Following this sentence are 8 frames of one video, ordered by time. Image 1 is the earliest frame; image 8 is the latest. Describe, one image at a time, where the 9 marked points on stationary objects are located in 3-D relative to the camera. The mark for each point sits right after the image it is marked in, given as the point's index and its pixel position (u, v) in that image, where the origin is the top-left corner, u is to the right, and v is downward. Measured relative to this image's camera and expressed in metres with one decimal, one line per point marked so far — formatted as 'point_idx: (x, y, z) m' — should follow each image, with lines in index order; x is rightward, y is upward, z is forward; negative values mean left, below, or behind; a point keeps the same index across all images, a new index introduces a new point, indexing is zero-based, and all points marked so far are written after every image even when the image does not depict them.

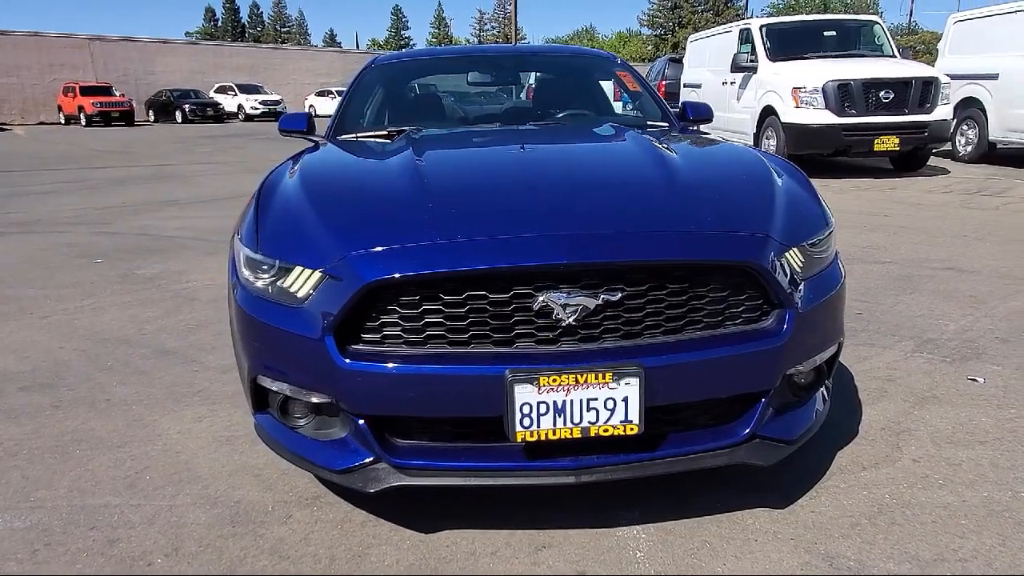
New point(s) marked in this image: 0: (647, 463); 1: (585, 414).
0: (+0.4, -0.5, +2.3) m
1: (+0.2, -0.3, +2.2) m
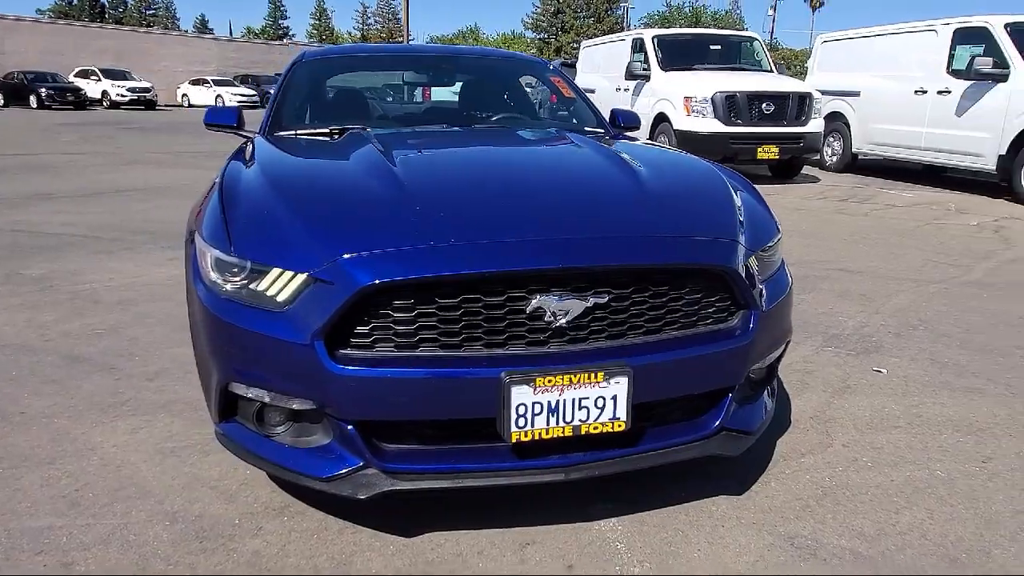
0: (+0.4, -0.5, +2.4) m
1: (+0.2, -0.4, +2.3) m
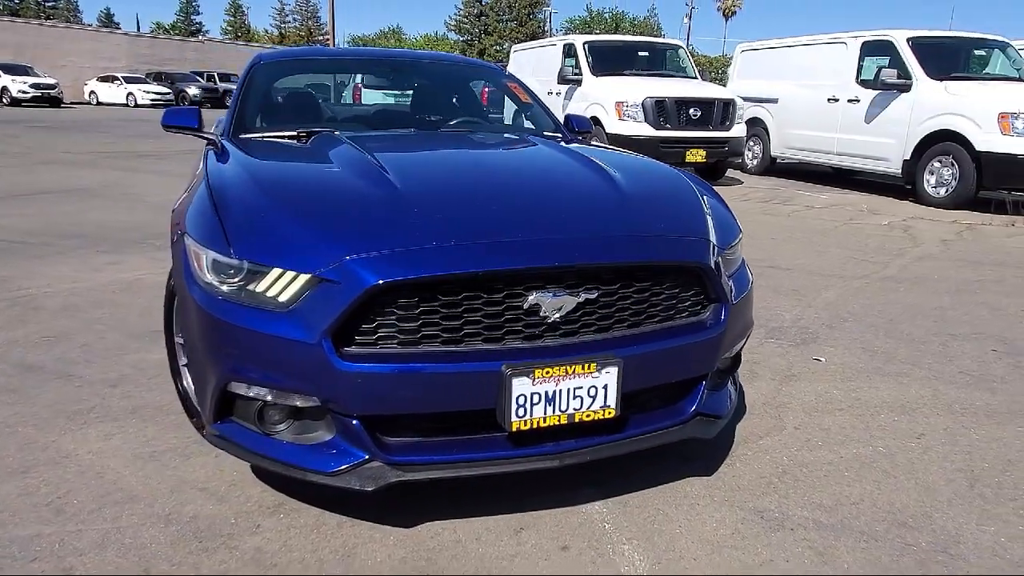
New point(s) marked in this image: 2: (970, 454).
0: (+0.3, -0.5, +2.6) m
1: (+0.2, -0.3, +2.5) m
2: (+1.8, -0.7, +3.1) m
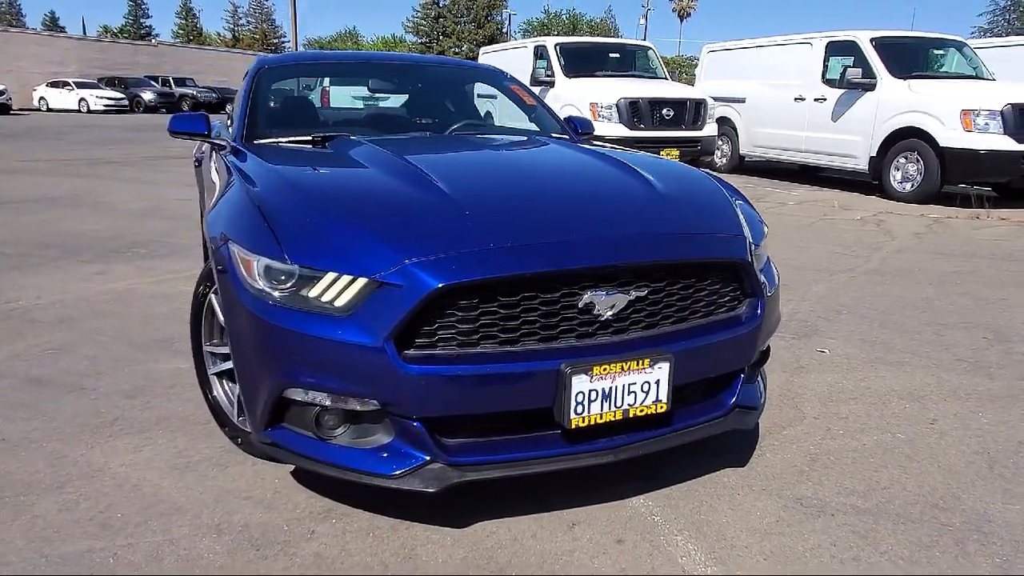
0: (+0.5, -0.5, +2.7) m
1: (+0.4, -0.3, +2.5) m
2: (+1.9, -0.6, +3.3) m
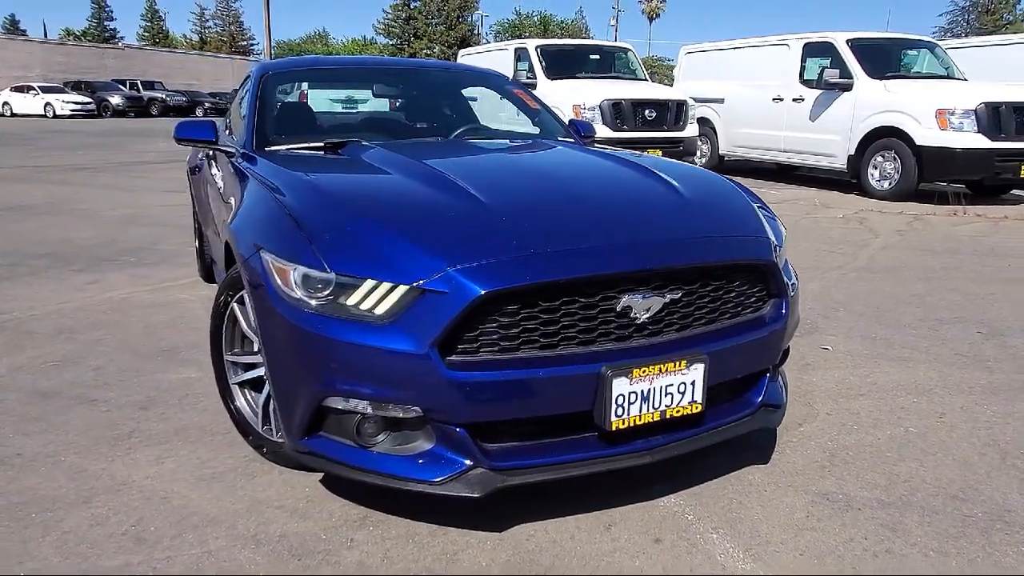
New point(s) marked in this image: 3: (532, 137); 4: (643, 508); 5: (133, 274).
0: (+0.6, -0.5, +2.7) m
1: (+0.5, -0.4, +2.6) m
2: (+2.0, -0.6, +3.4) m
3: (+0.1, +0.8, +4.4) m
4: (+0.5, -0.8, +2.8) m
5: (-2.7, +0.1, +5.8) m
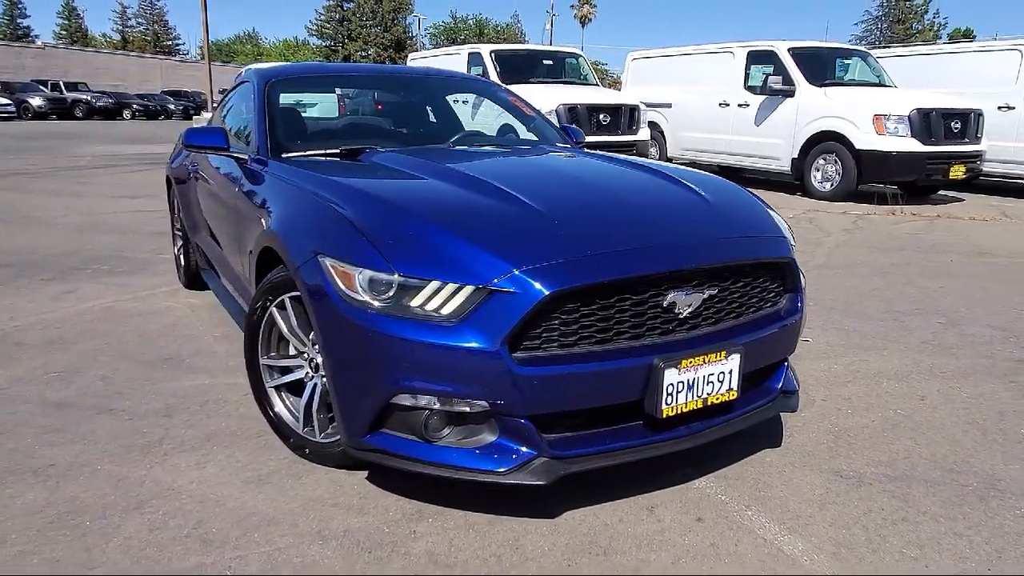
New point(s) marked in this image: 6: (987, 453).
0: (+0.8, -0.5, +2.9) m
1: (+0.7, -0.3, +2.8) m
2: (+2.1, -0.6, +3.7) m
3: (+0.1, +0.8, +4.6) m
4: (+0.6, -0.8, +3.0) m
5: (-2.8, 0.0, +5.7) m
6: (+2.0, -0.7, +3.3) m
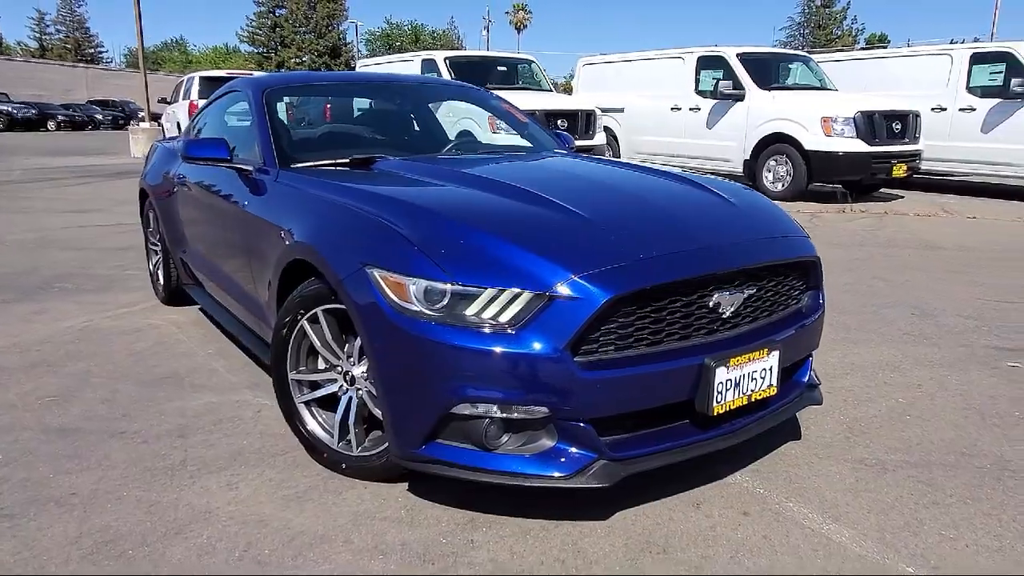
0: (+0.9, -0.5, +3.0) m
1: (+0.8, -0.3, +2.9) m
2: (+2.2, -0.5, +4.0) m
3: (+0.1, +0.8, +4.6) m
4: (+0.8, -0.8, +3.1) m
5: (-2.9, -0.1, +5.4) m
6: (+2.1, -0.6, +3.5) m
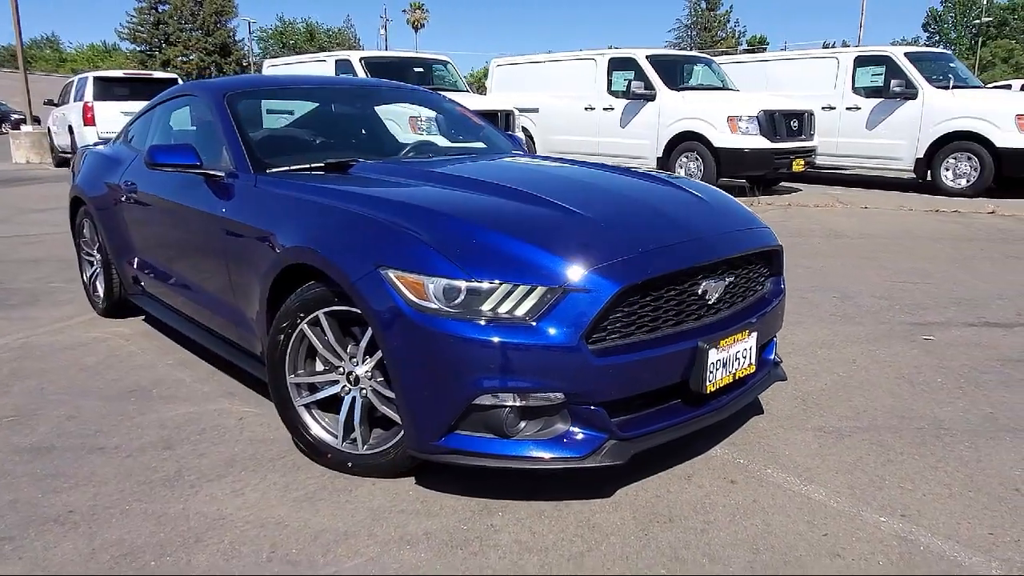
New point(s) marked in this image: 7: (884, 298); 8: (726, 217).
0: (+0.9, -0.4, +3.3) m
1: (+0.8, -0.3, +3.1) m
2: (+2.1, -0.4, +4.4) m
3: (-0.2, +0.8, +4.7) m
4: (+0.8, -0.7, +3.3) m
5: (-3.2, -0.2, +5.2) m
6: (+2.0, -0.6, +4.0) m
7: (+2.6, -0.1, +5.6) m
8: (+0.9, +0.3, +3.4) m
